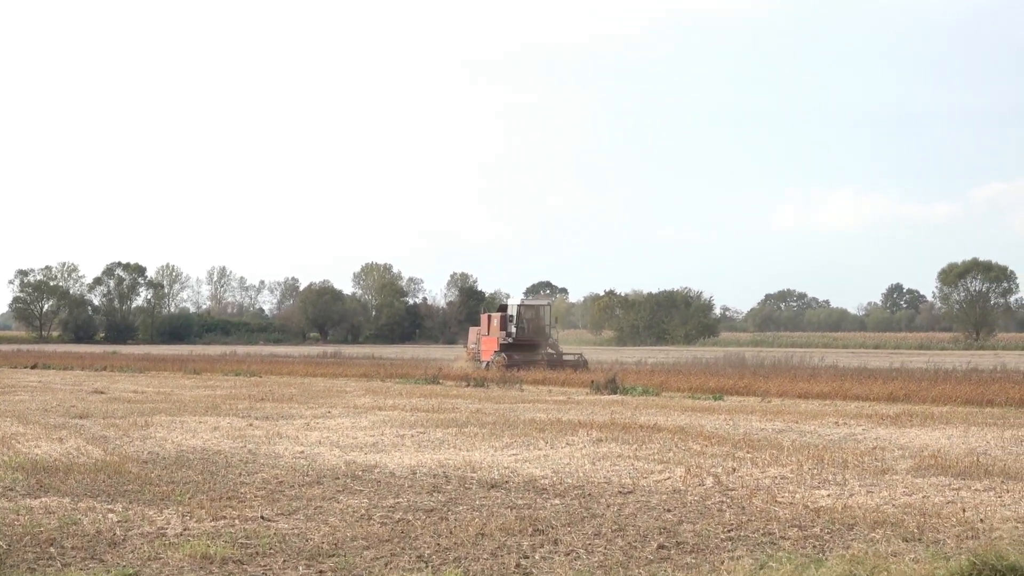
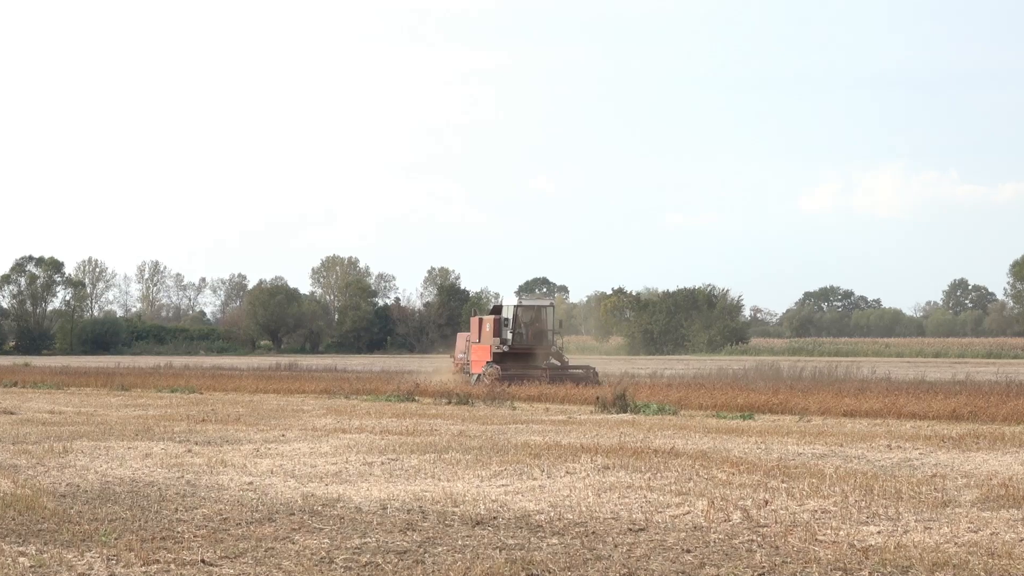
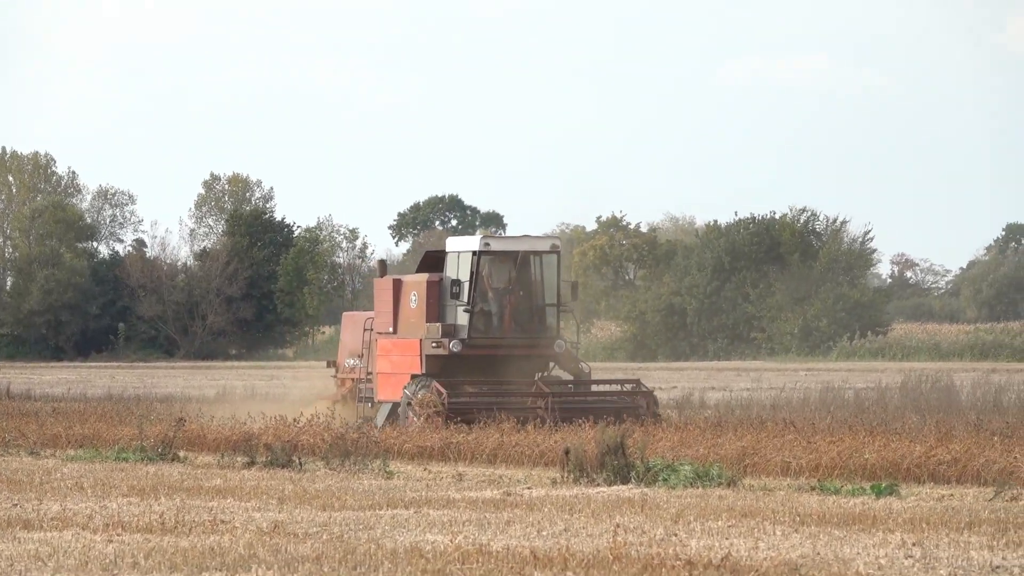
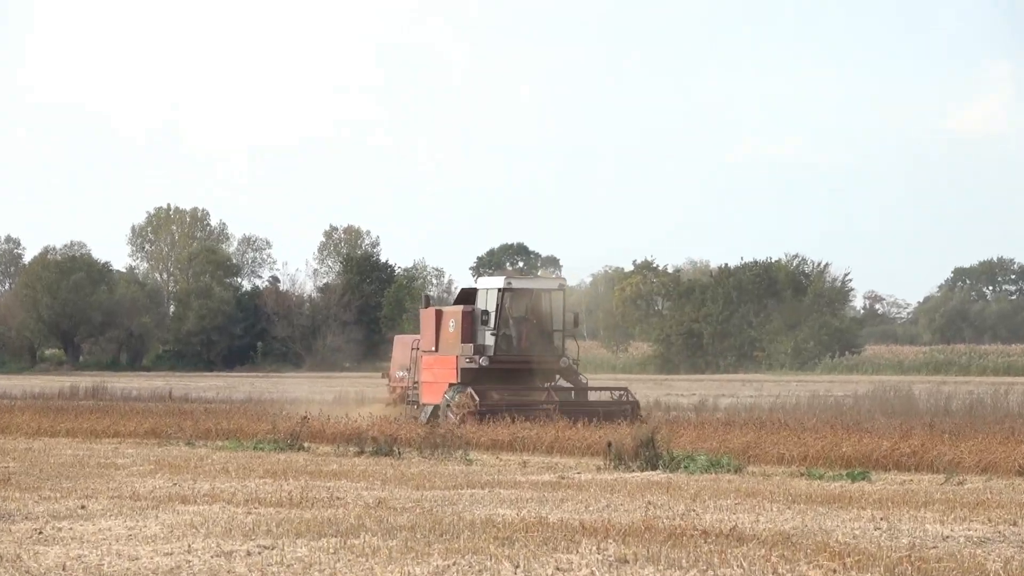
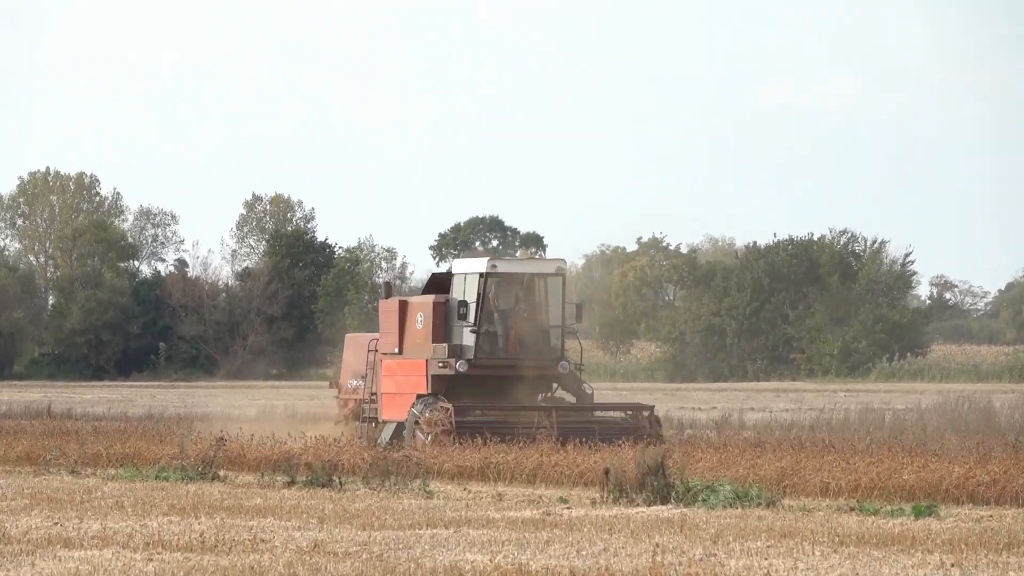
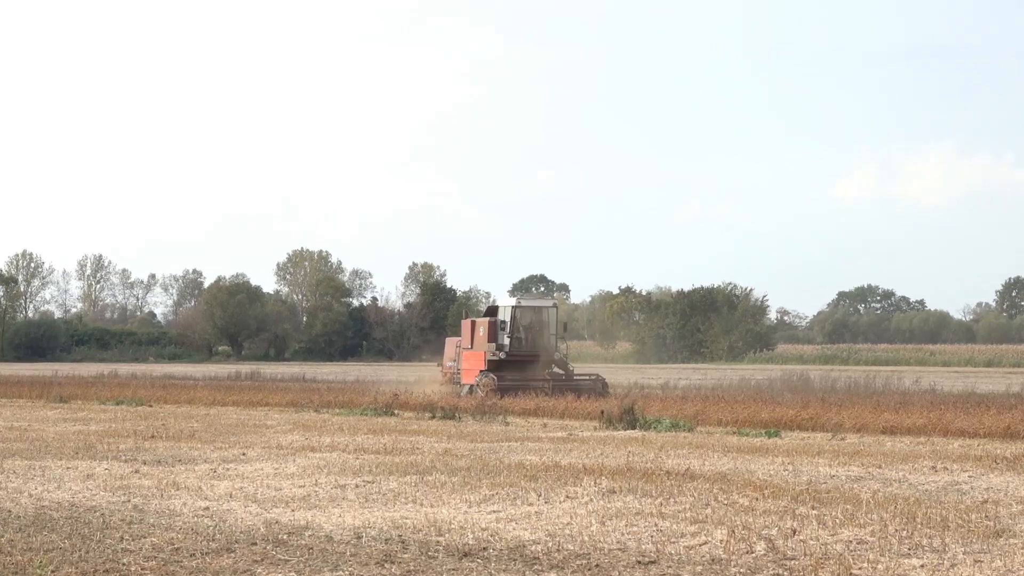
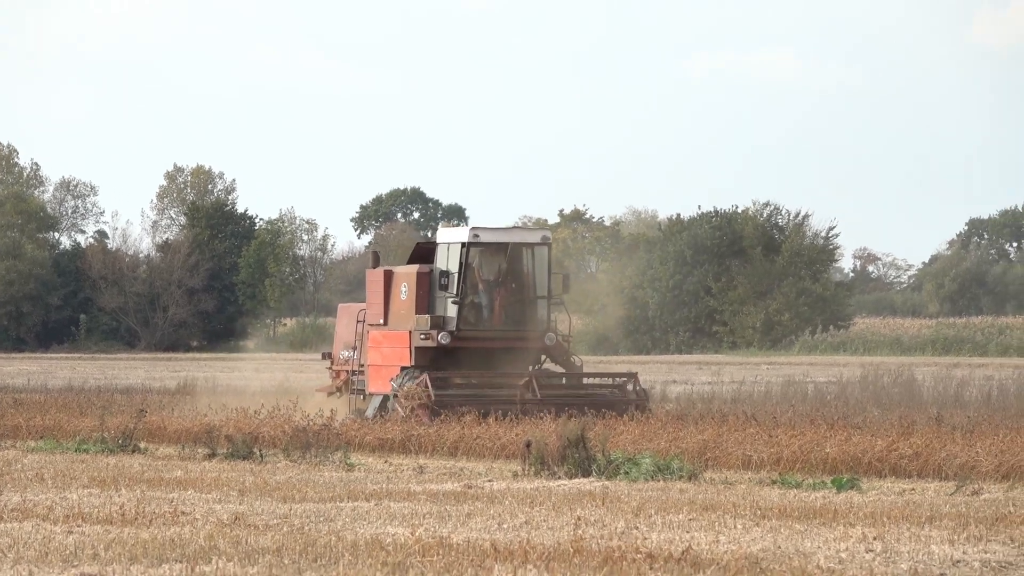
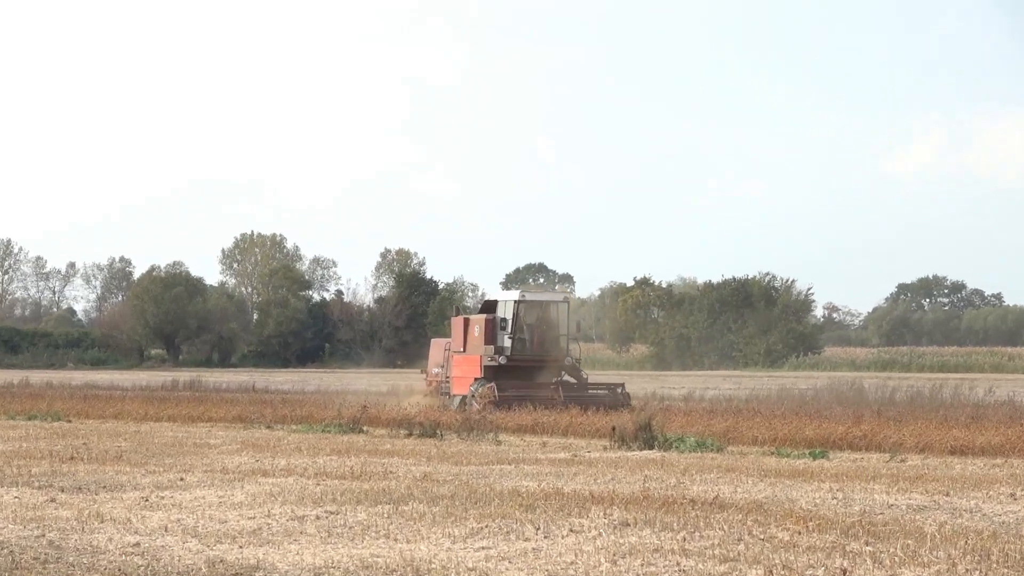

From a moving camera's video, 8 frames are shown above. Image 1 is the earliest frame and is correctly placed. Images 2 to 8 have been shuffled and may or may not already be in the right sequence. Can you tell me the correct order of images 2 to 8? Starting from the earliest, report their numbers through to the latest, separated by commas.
2, 6, 8, 4, 5, 3, 7
